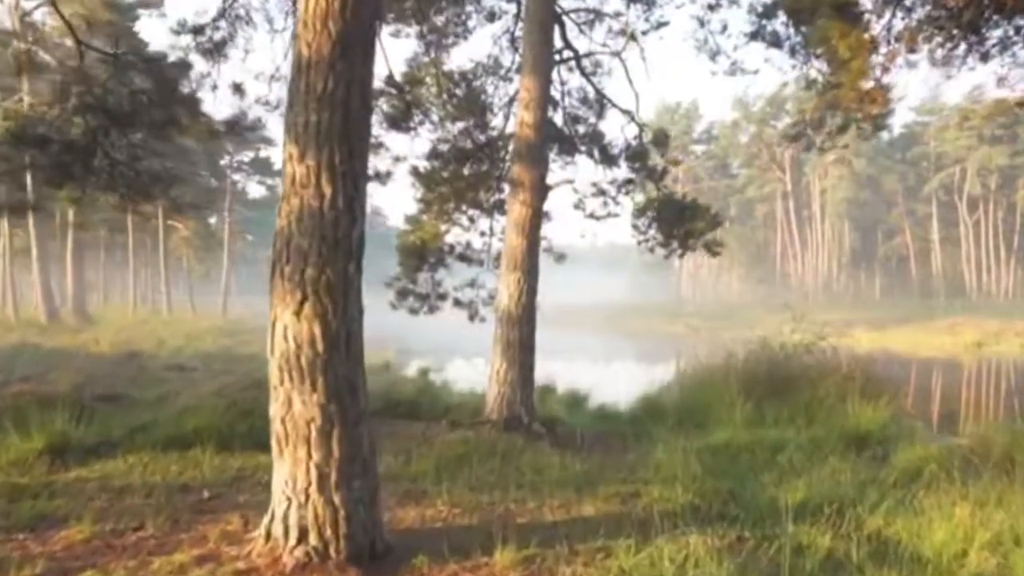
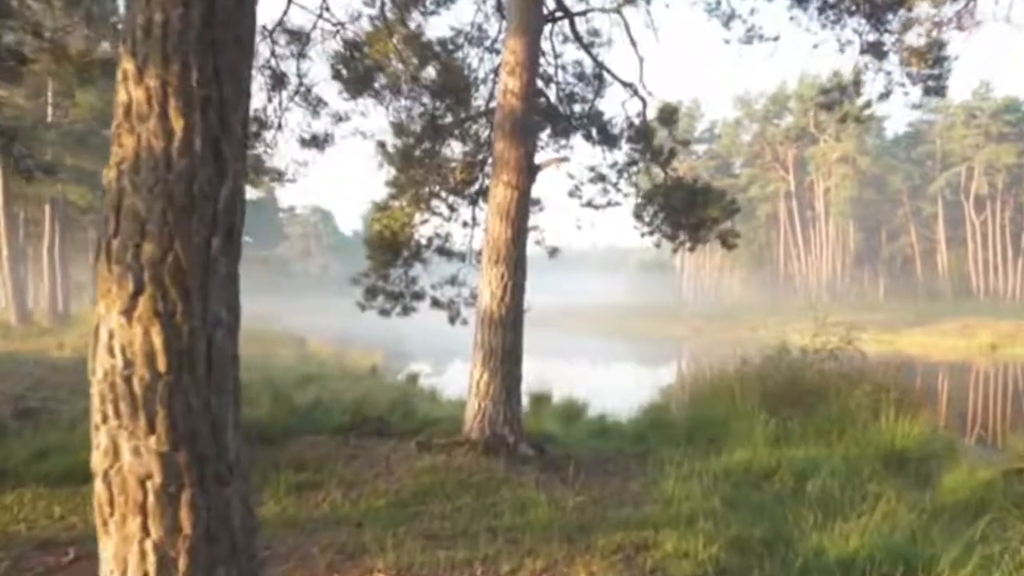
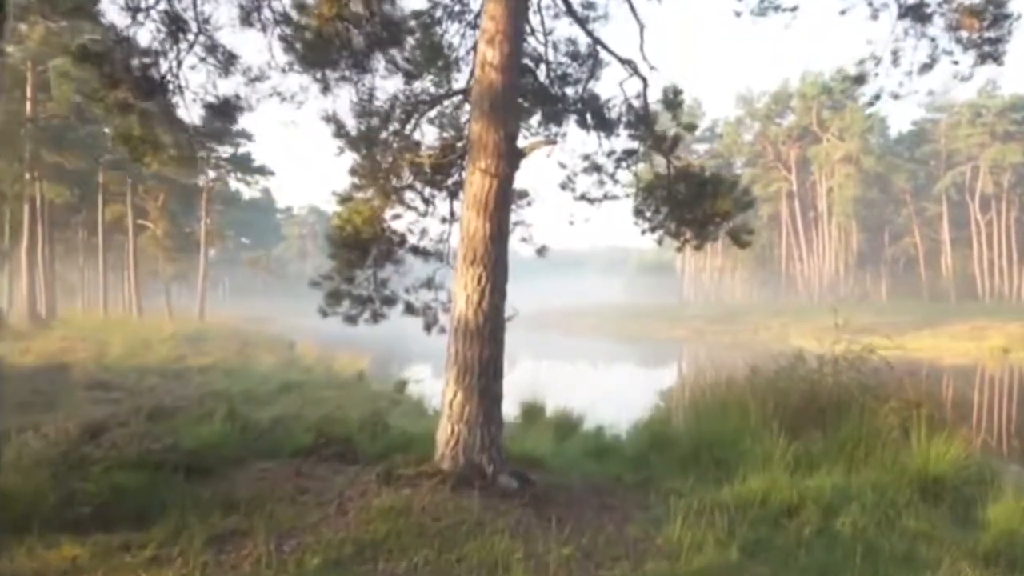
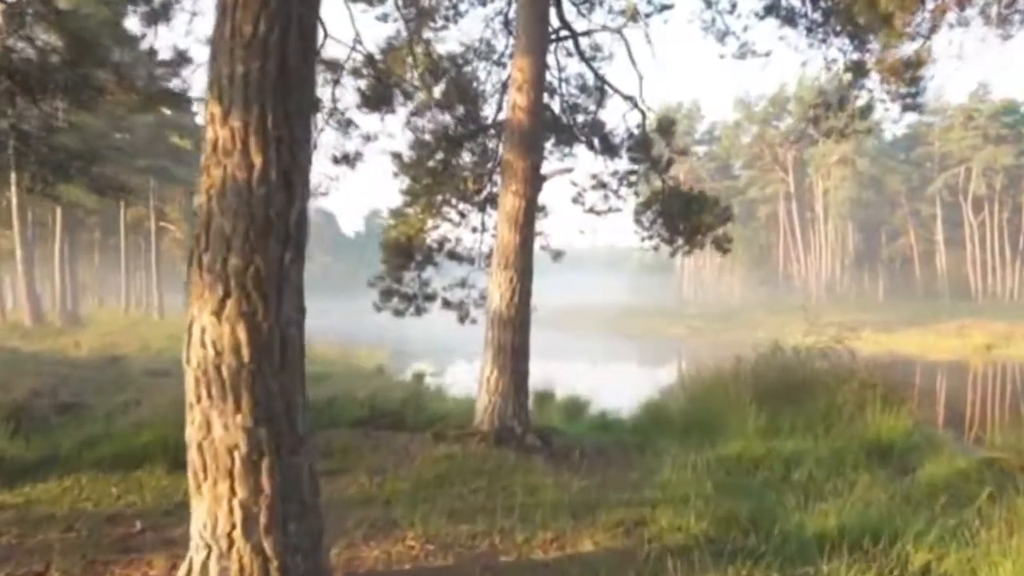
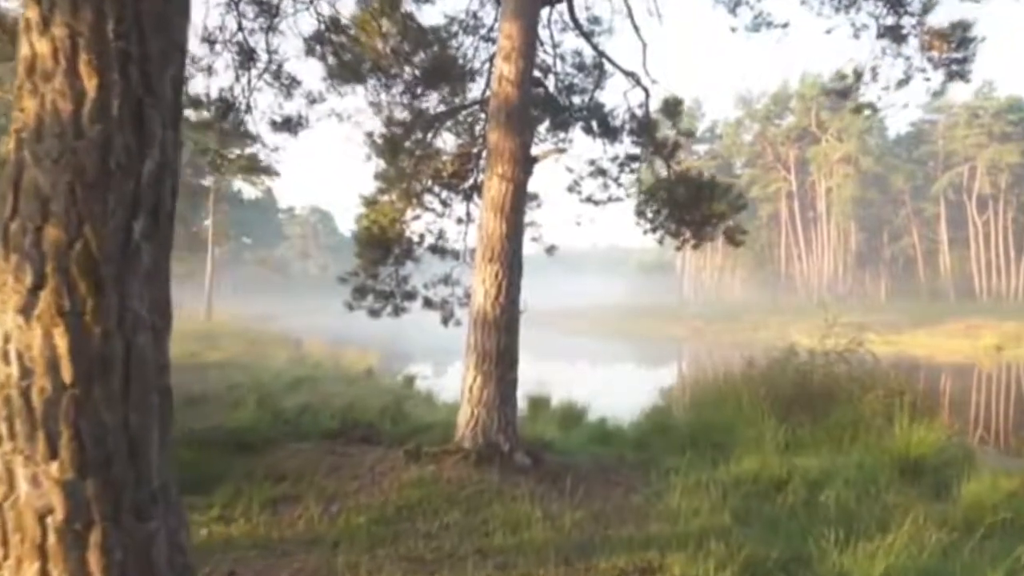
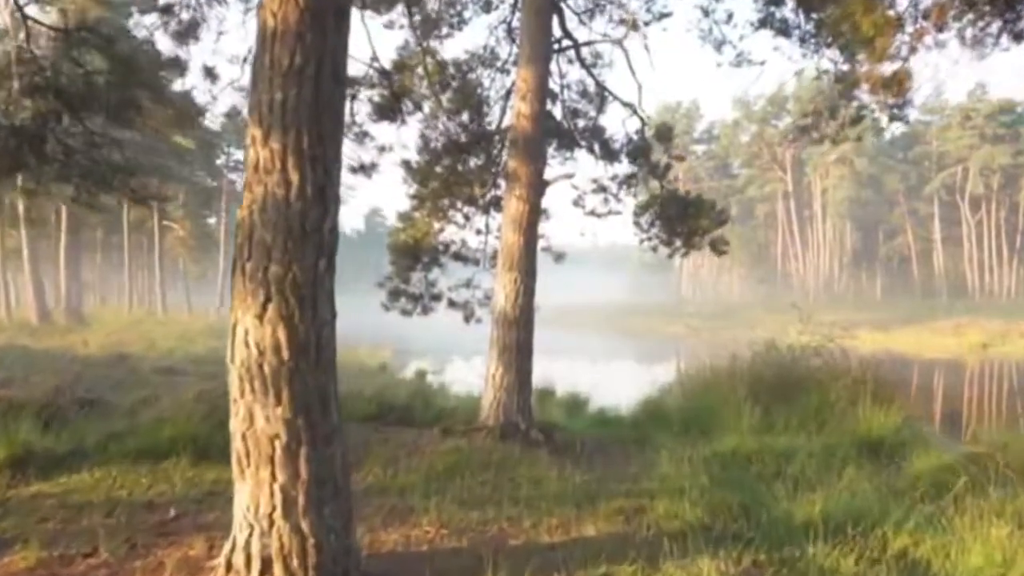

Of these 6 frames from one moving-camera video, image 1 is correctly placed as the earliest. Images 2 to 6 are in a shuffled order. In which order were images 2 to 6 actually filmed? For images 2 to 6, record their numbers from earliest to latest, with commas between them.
6, 4, 2, 5, 3
